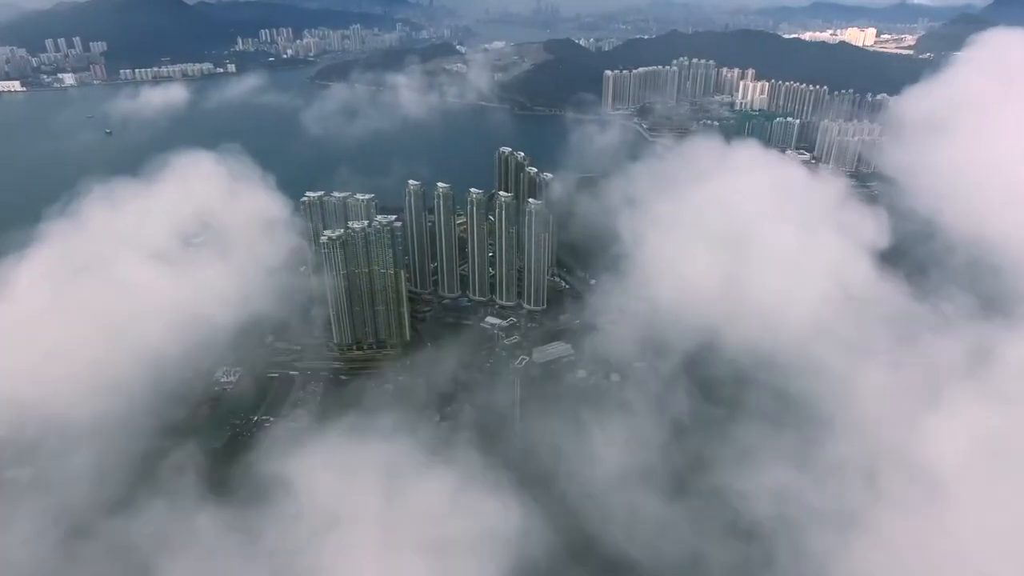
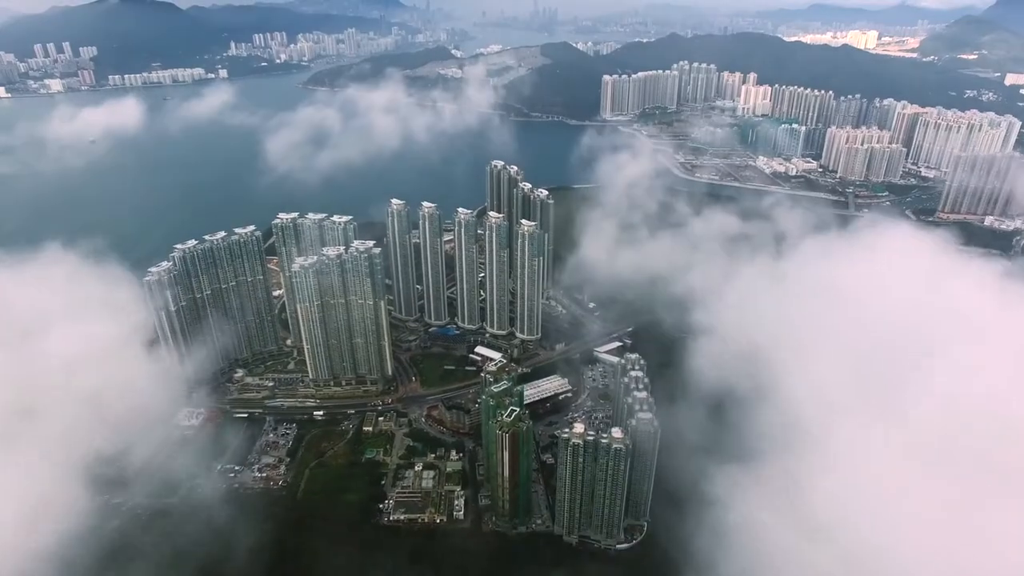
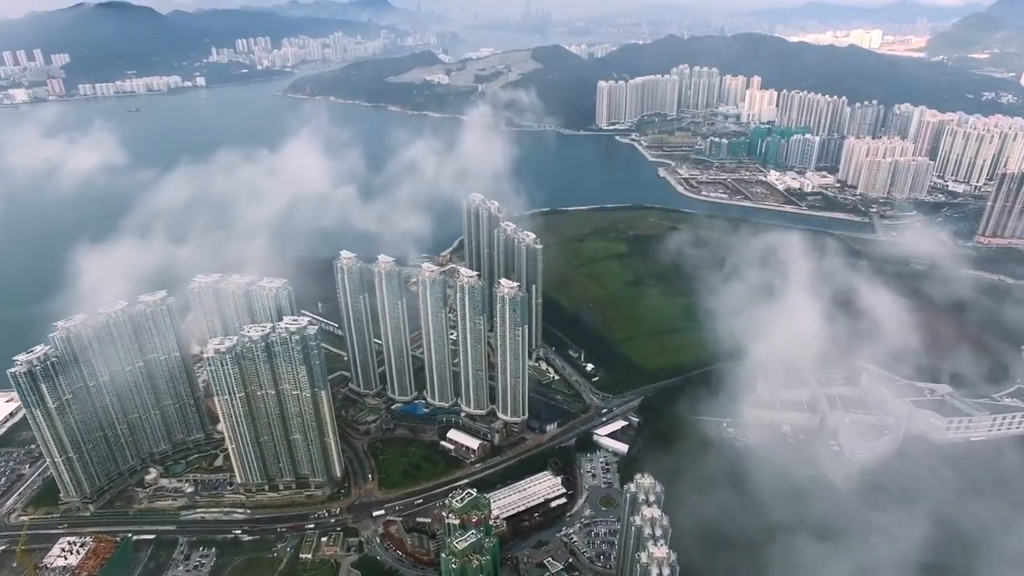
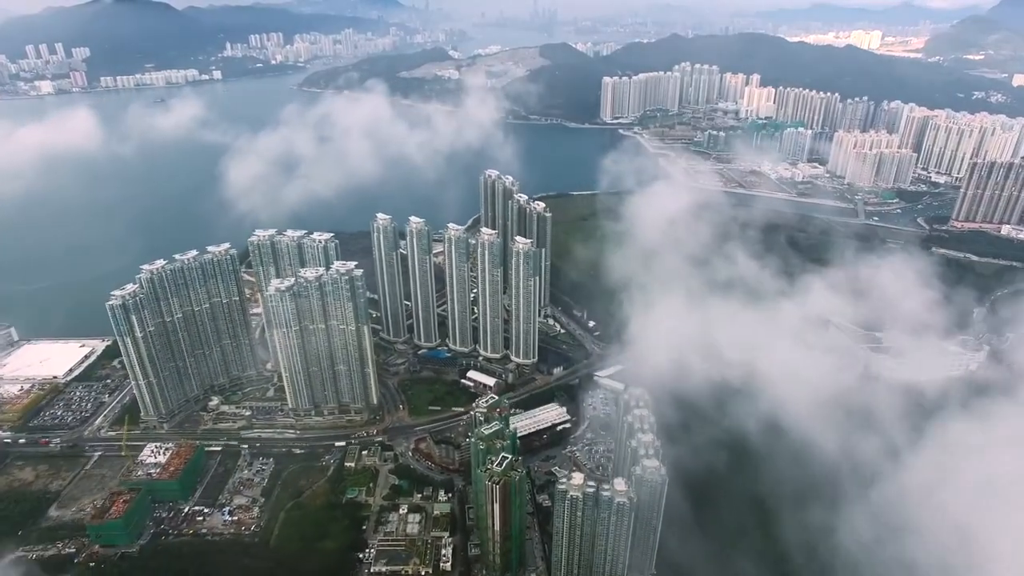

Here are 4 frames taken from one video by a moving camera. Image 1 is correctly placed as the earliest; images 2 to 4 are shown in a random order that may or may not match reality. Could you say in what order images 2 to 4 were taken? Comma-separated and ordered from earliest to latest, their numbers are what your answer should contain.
2, 4, 3
